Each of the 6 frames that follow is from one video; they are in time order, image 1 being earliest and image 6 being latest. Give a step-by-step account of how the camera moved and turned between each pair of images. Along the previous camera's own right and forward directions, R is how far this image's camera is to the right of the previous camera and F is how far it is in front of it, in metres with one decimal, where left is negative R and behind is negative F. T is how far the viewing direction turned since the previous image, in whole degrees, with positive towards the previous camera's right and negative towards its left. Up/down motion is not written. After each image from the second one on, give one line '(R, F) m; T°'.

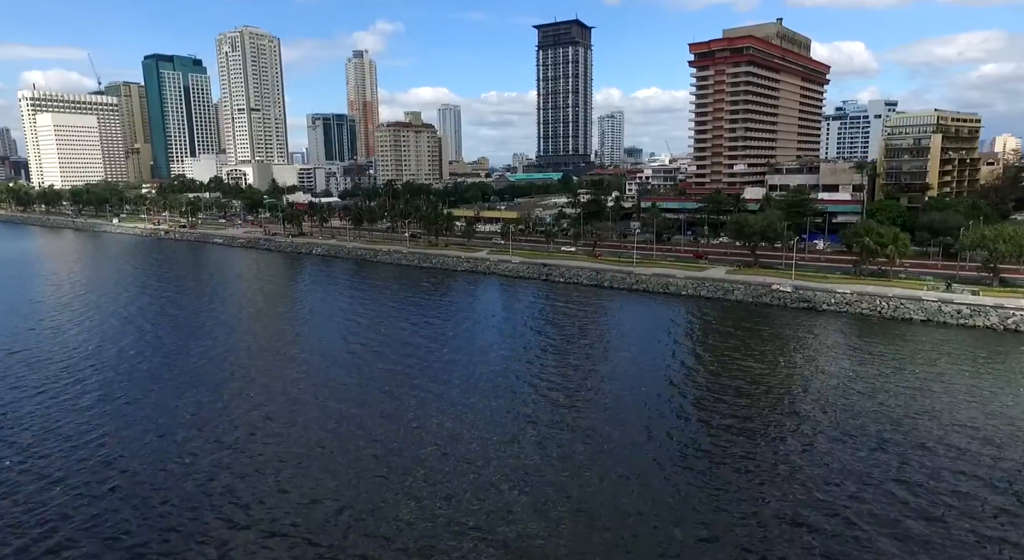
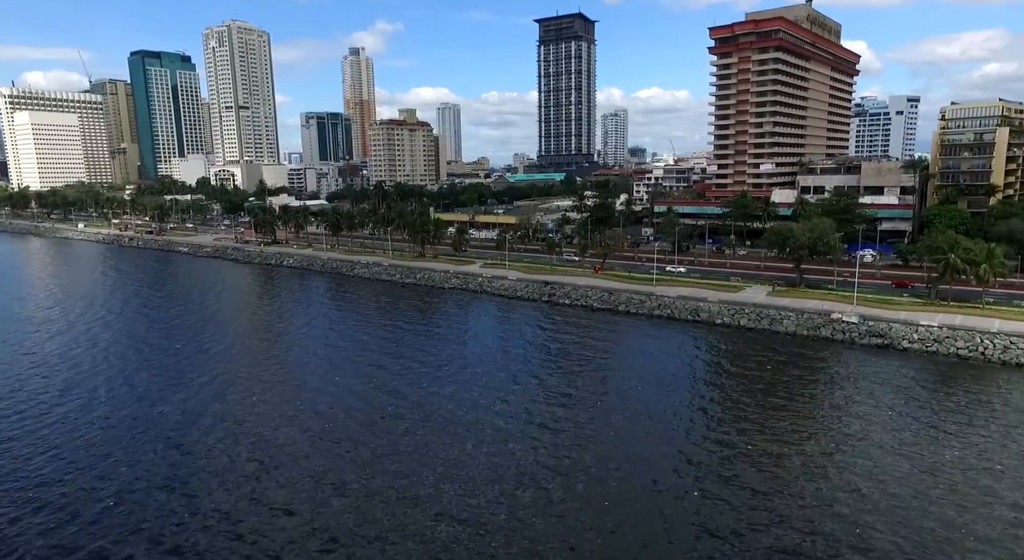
(+0.6, +16.6) m; 0°
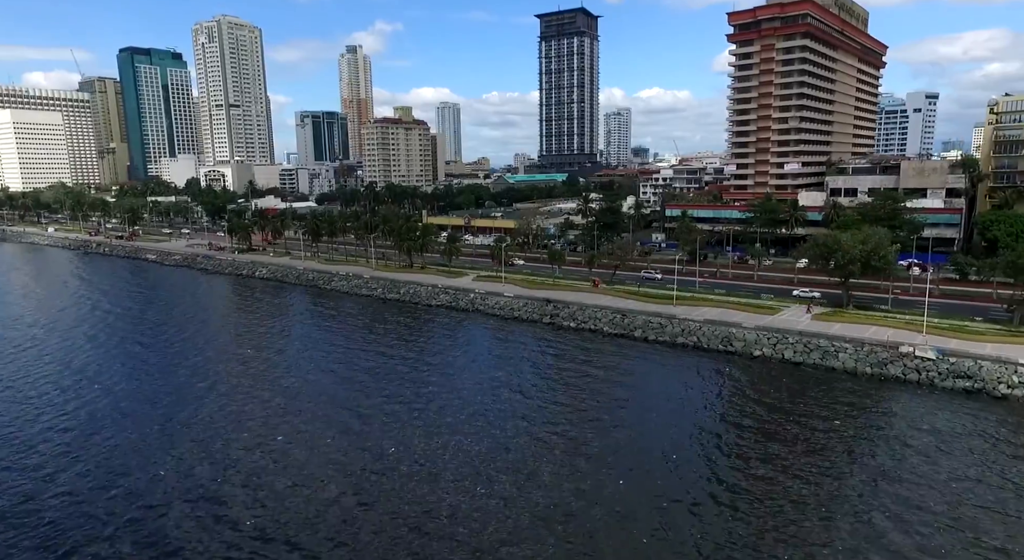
(+0.5, +12.5) m; 0°
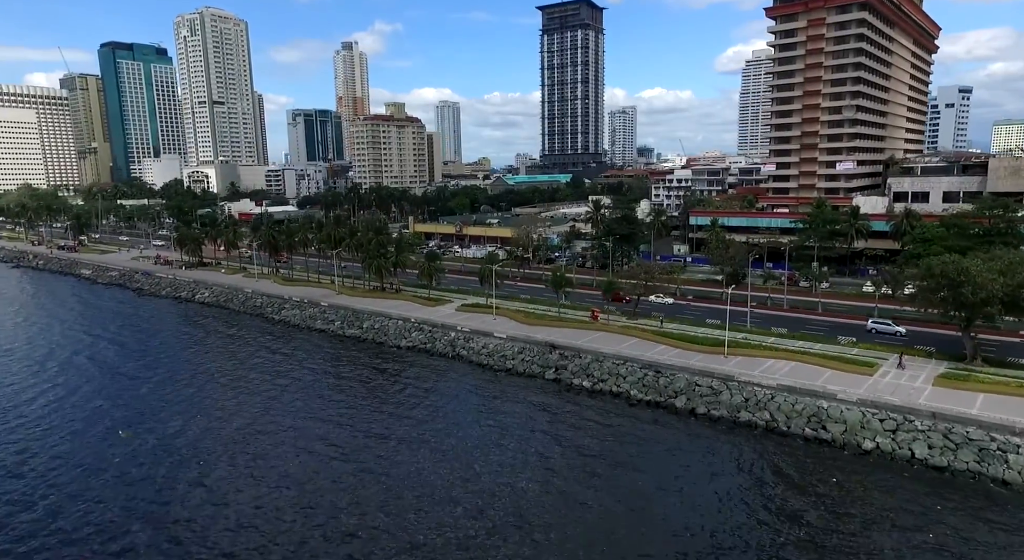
(+0.9, +19.9) m; 0°
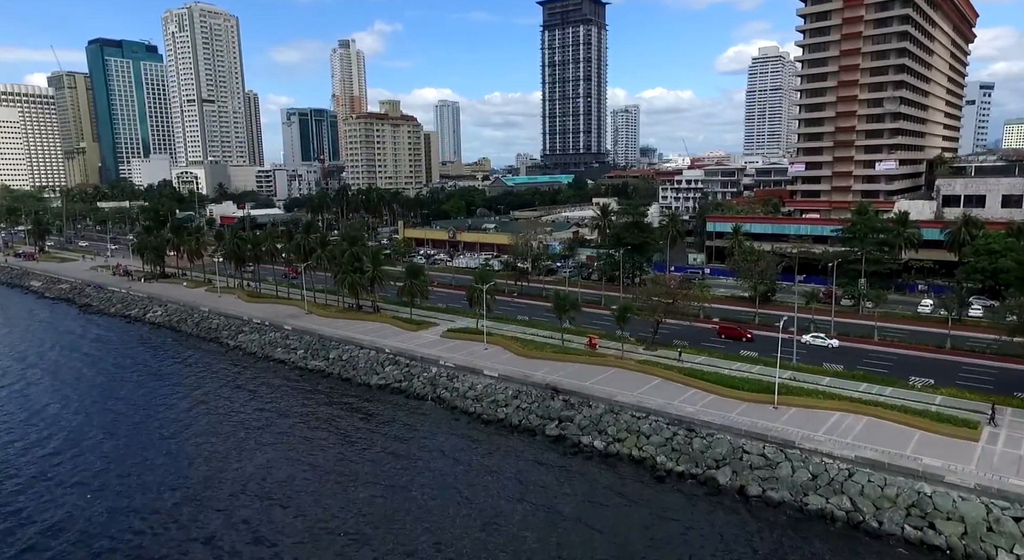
(+0.6, +11.5) m; 0°
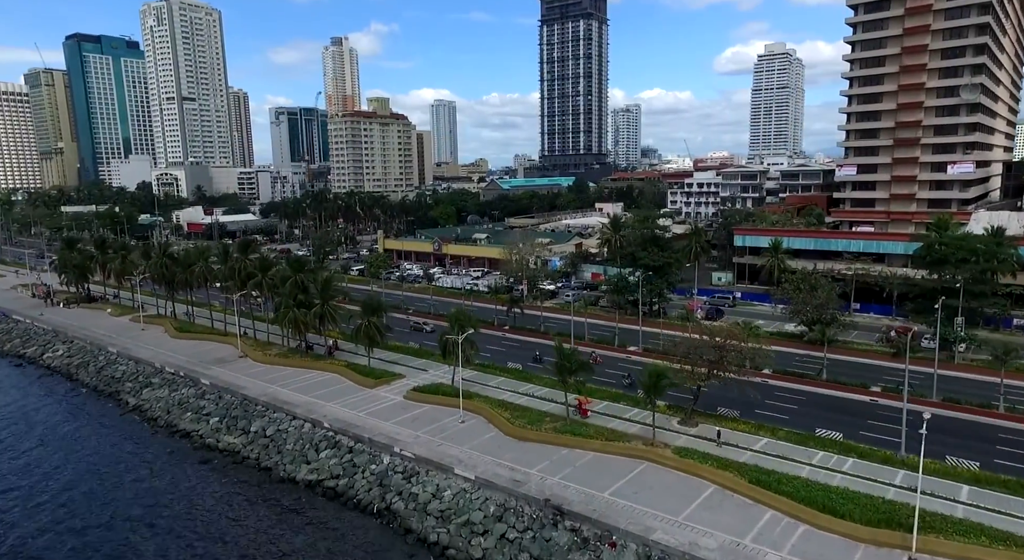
(+0.8, +16.0) m; 0°
